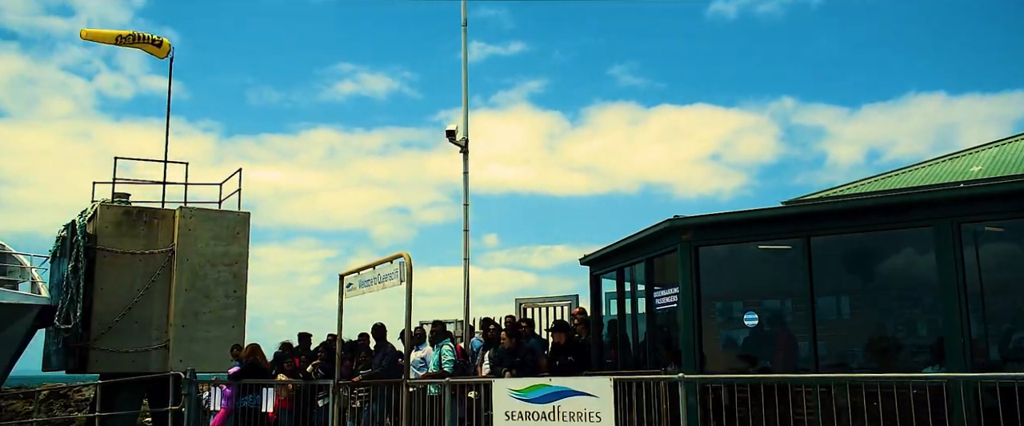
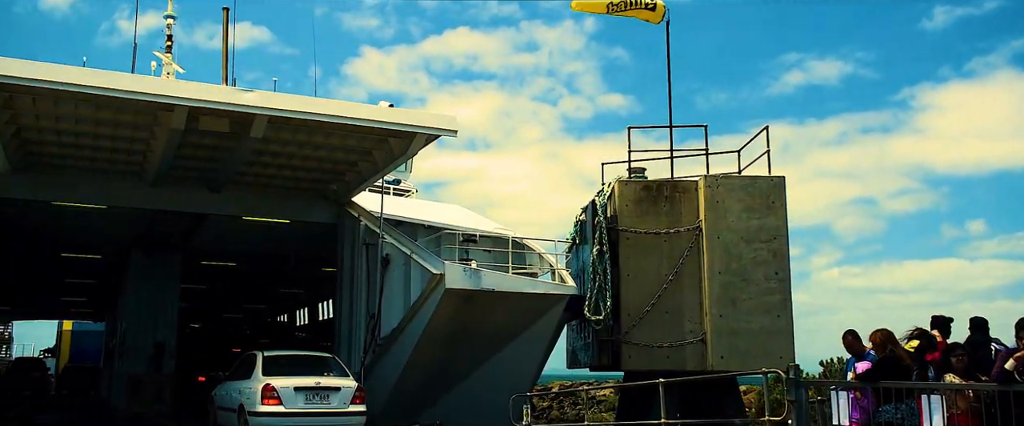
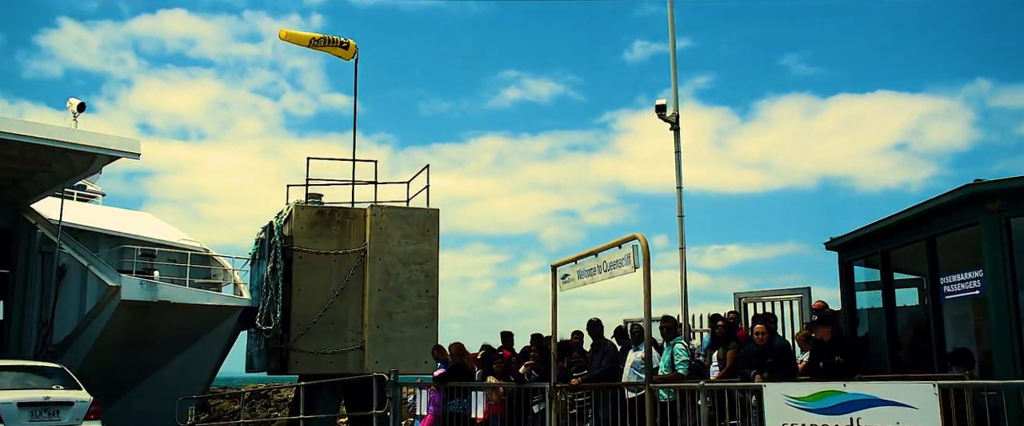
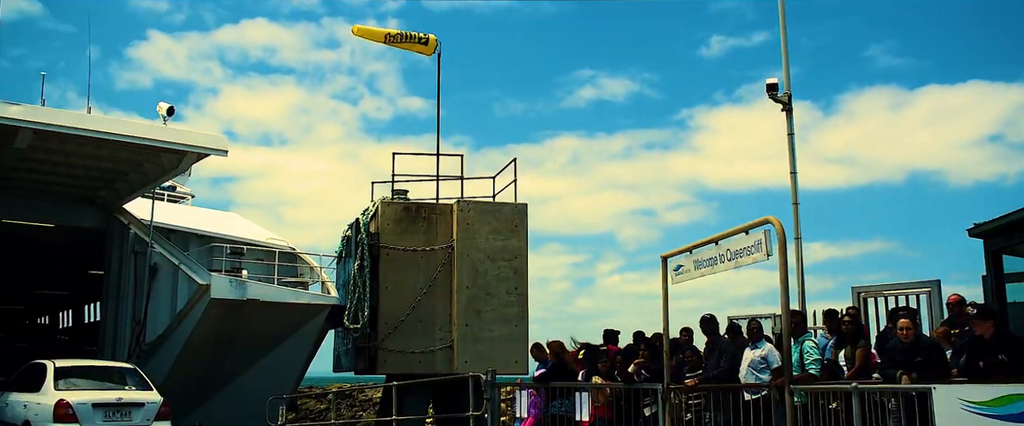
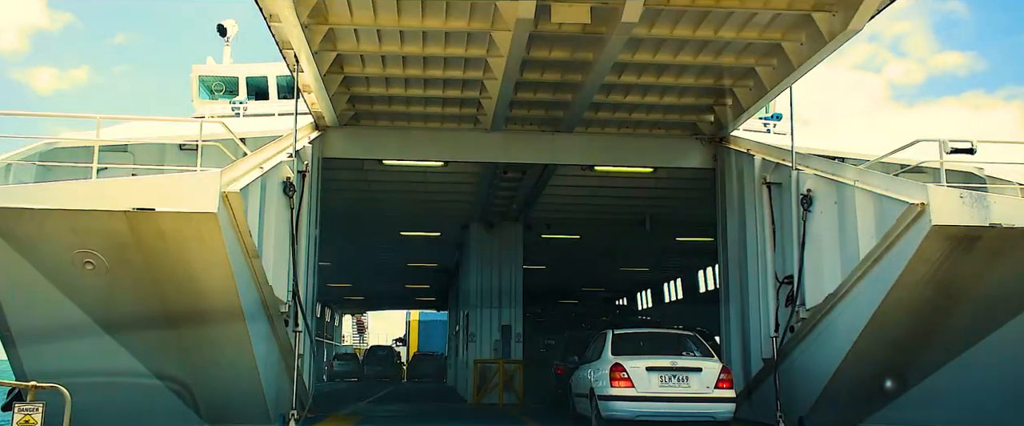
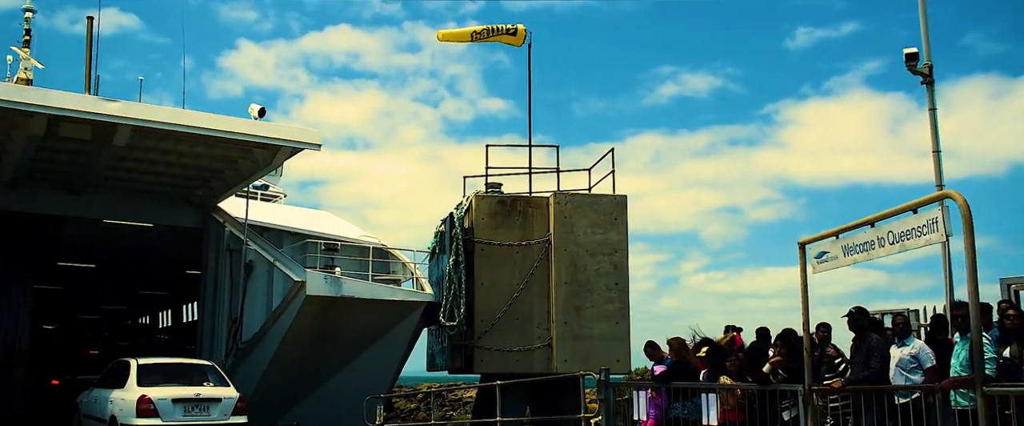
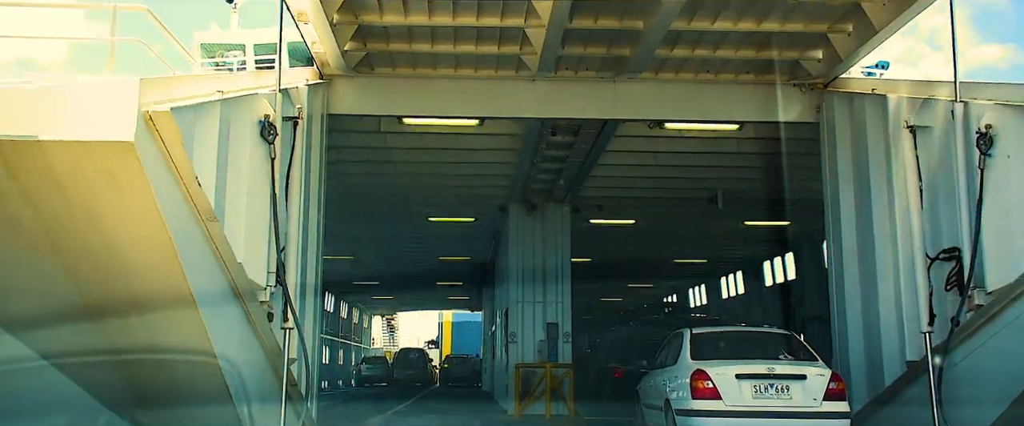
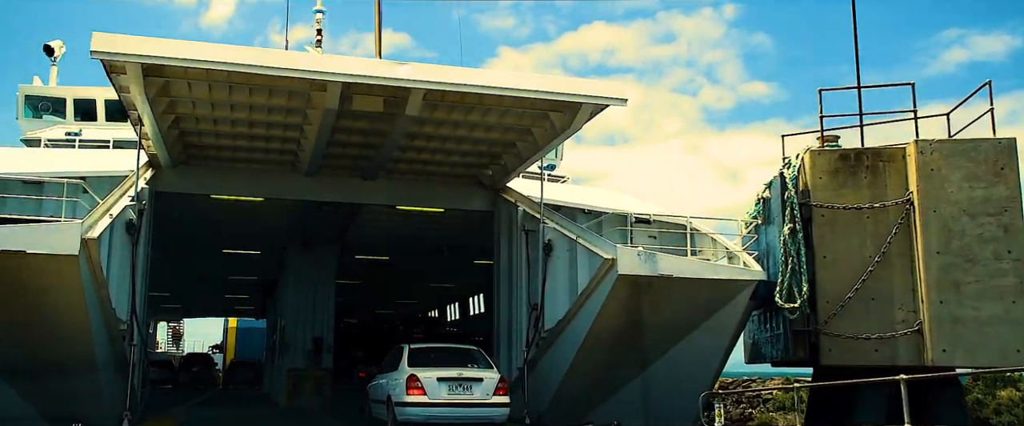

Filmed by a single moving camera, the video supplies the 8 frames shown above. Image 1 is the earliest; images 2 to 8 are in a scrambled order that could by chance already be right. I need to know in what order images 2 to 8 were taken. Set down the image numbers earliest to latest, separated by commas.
3, 4, 6, 2, 8, 5, 7
